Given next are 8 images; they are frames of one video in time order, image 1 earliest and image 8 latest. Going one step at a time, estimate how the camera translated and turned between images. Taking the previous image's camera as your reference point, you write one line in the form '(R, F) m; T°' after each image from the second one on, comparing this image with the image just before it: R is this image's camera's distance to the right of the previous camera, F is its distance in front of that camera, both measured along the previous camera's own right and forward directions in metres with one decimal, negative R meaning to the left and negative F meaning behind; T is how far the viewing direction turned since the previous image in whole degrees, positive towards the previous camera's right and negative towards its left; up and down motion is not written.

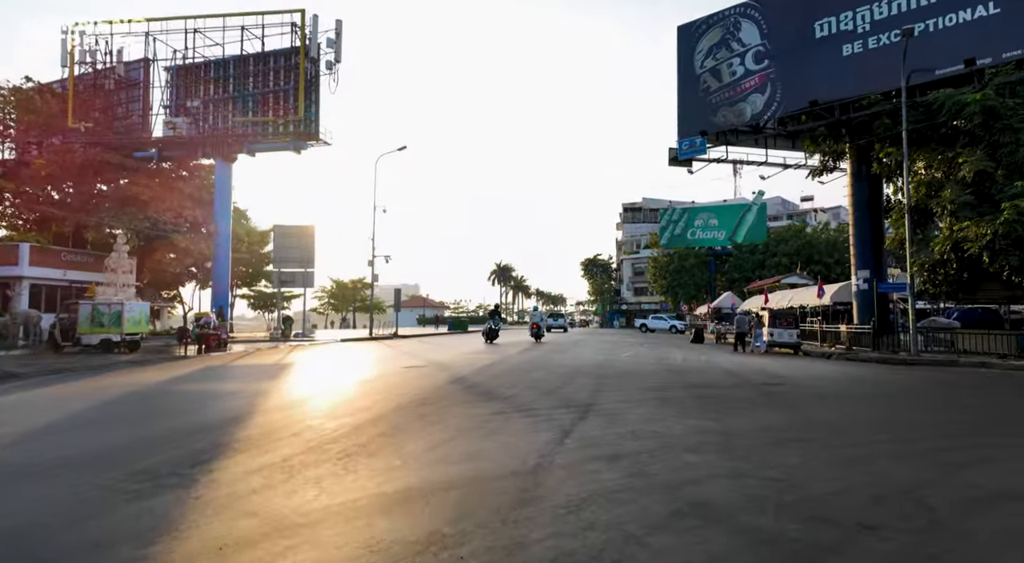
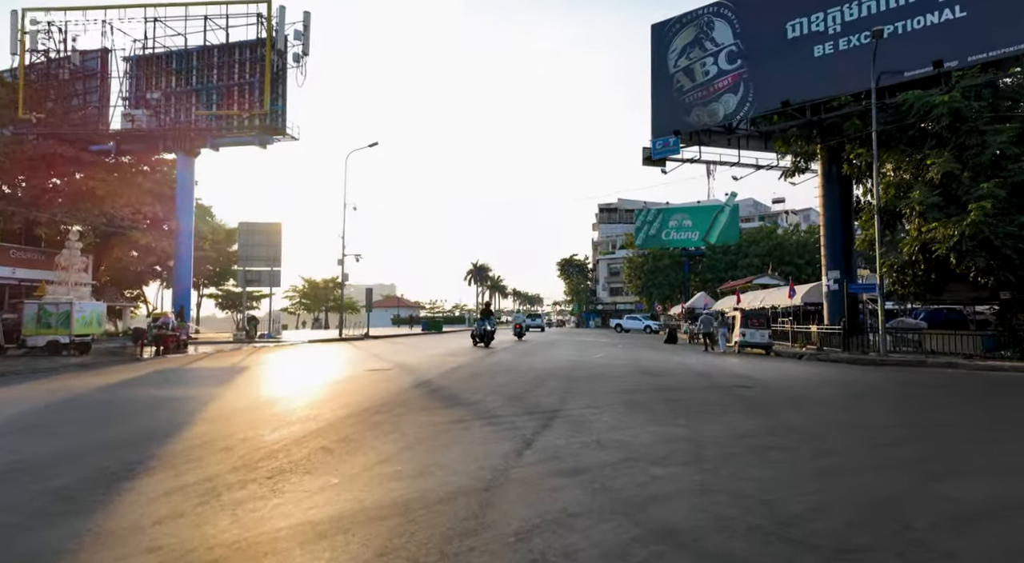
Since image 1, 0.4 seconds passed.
(+0.2, +0.4) m; +2°
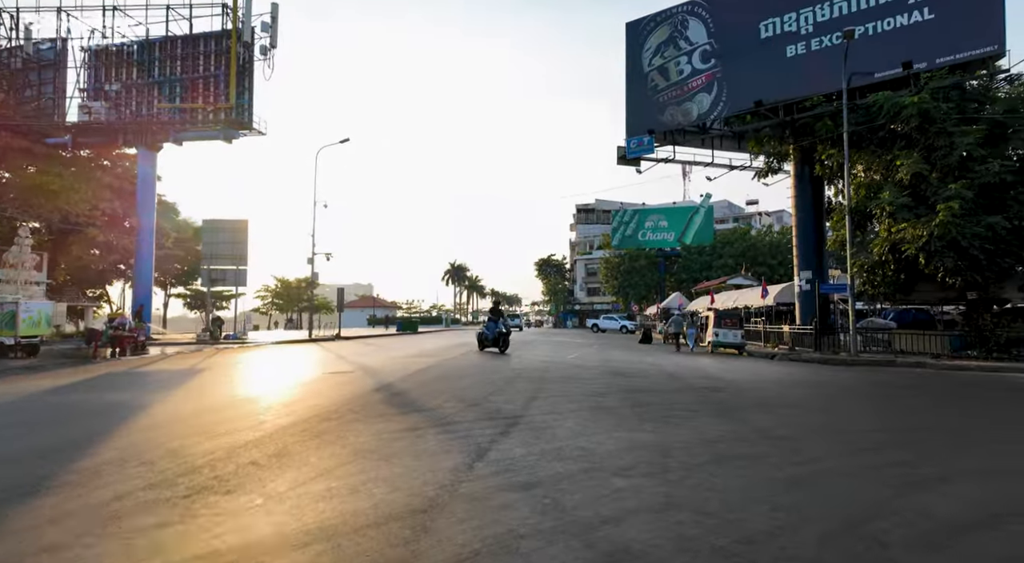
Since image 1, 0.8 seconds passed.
(+0.2, +0.4) m; +2°
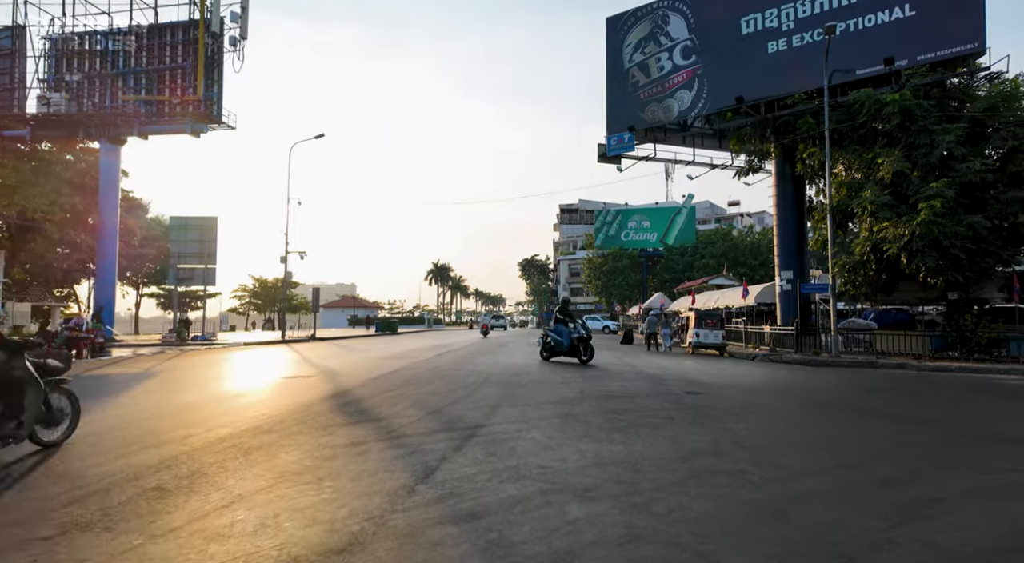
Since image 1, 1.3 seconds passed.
(+0.3, +0.6) m; +2°
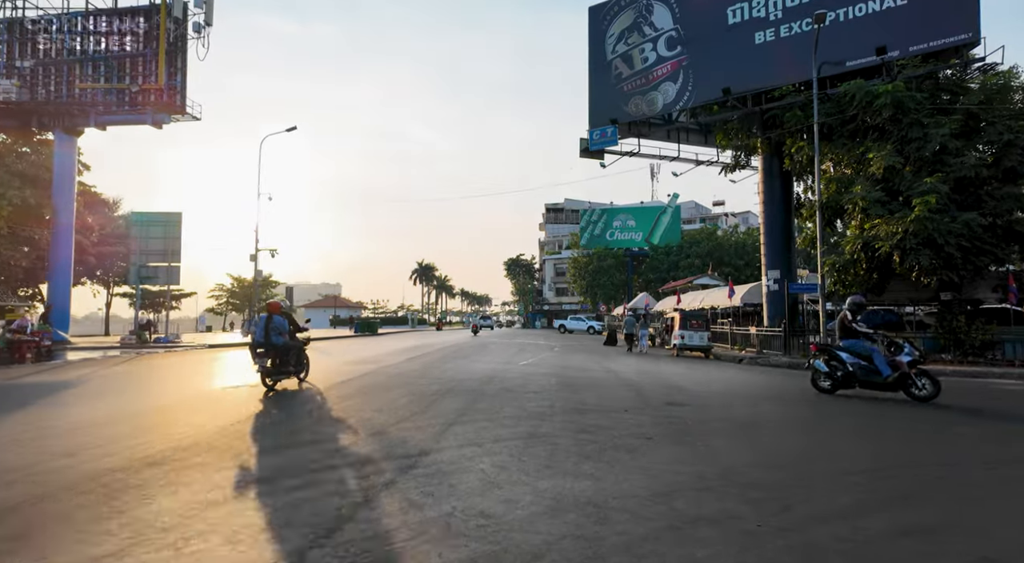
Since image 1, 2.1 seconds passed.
(+0.4, +1.1) m; +1°
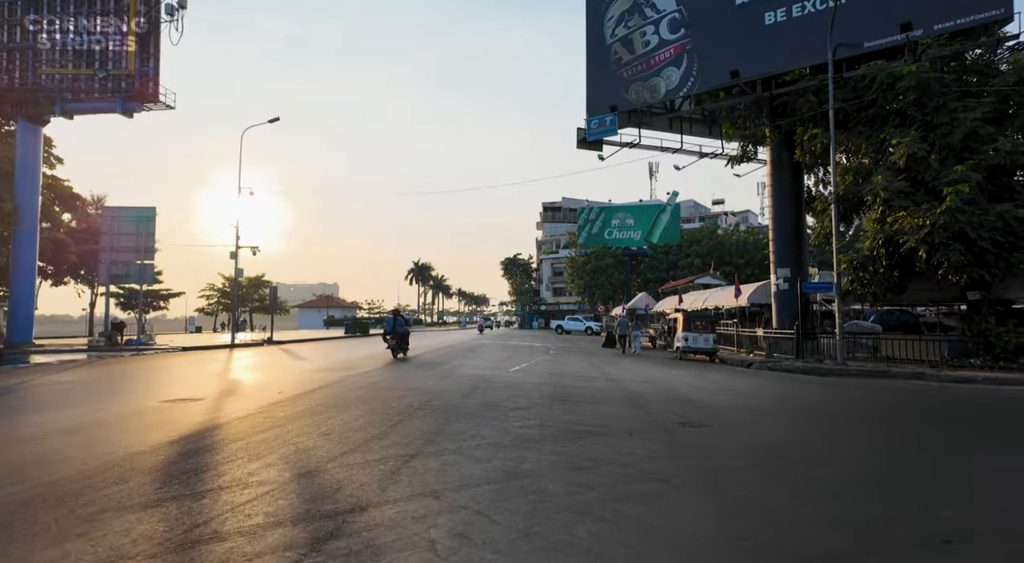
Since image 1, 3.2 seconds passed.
(+0.2, +1.6) m; 0°
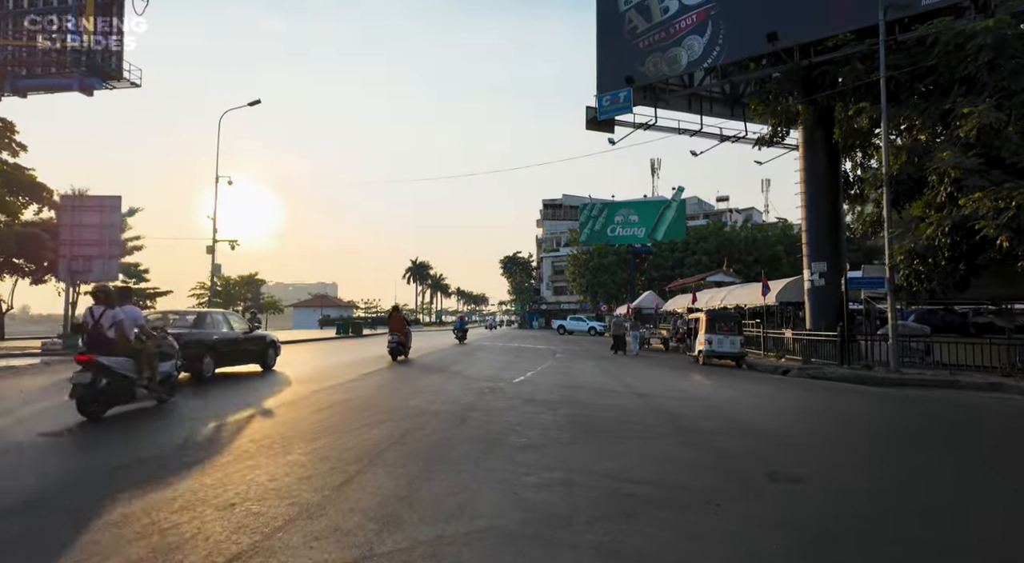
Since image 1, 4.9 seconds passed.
(-0.1, +2.6) m; 0°
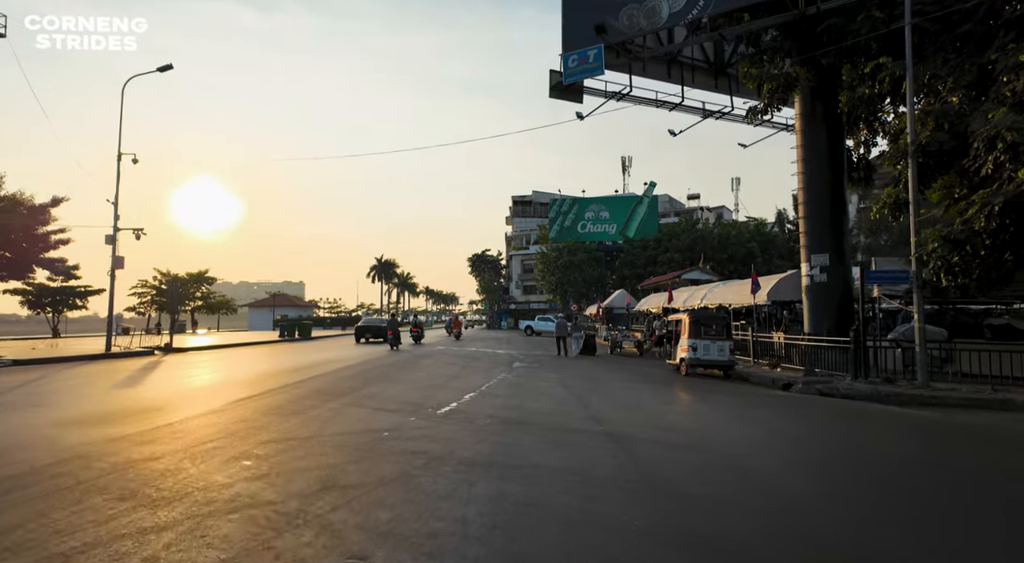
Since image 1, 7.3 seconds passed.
(+0.7, +3.6) m; +3°
